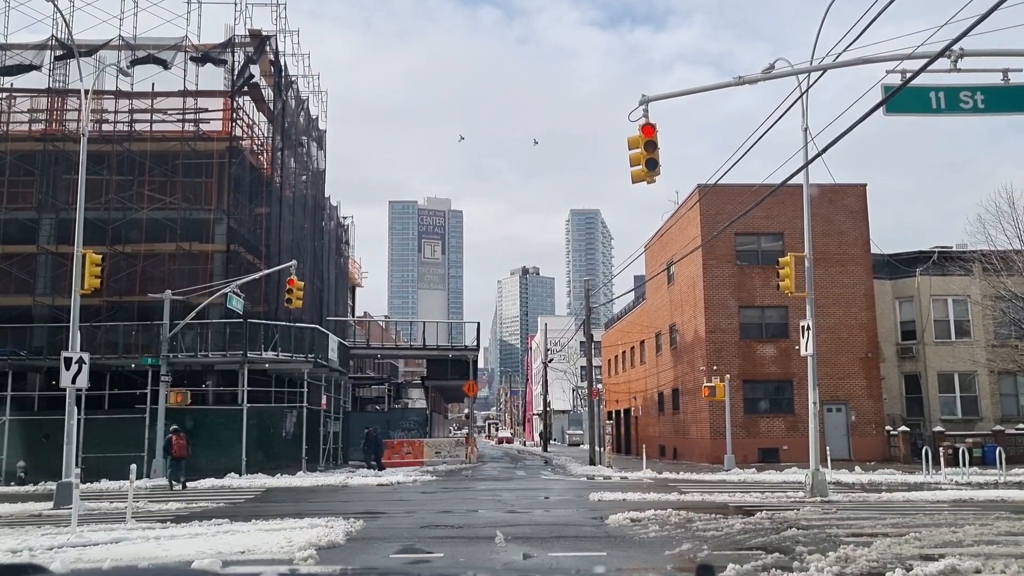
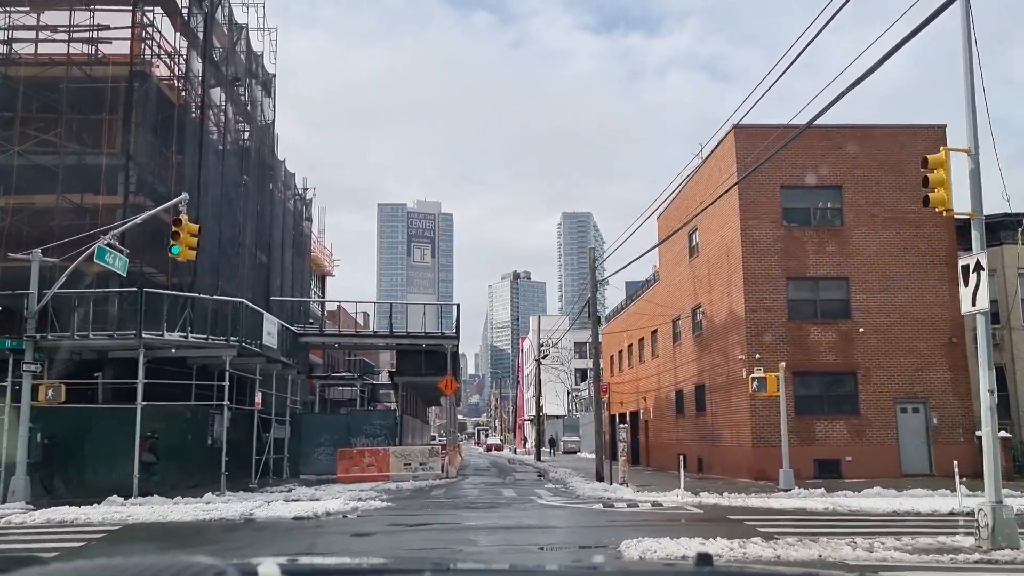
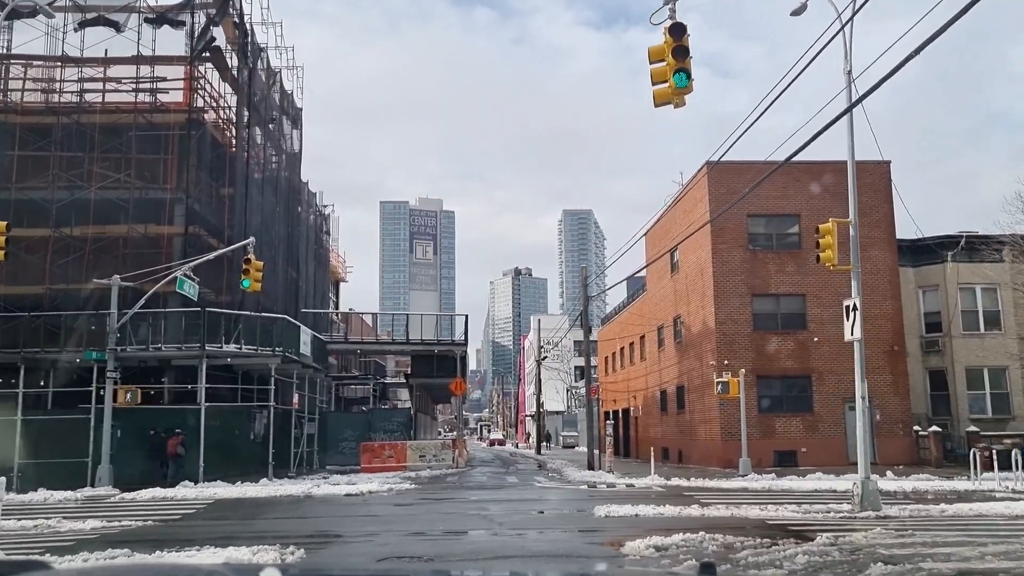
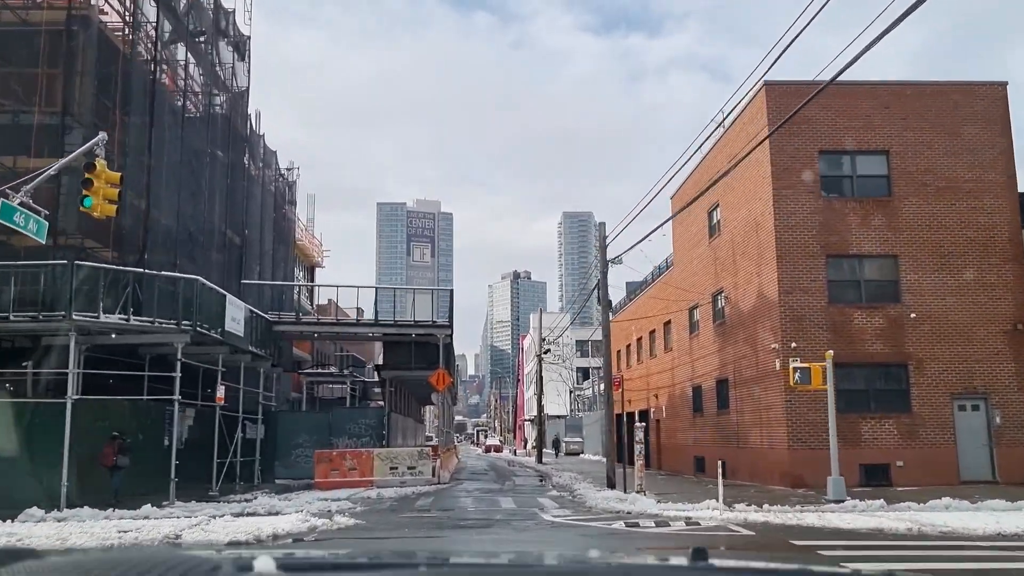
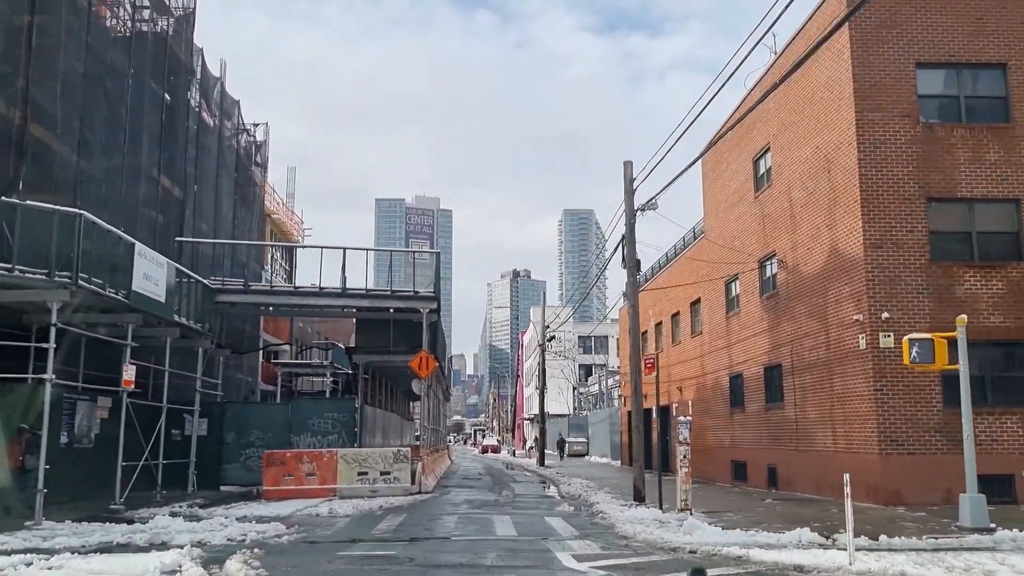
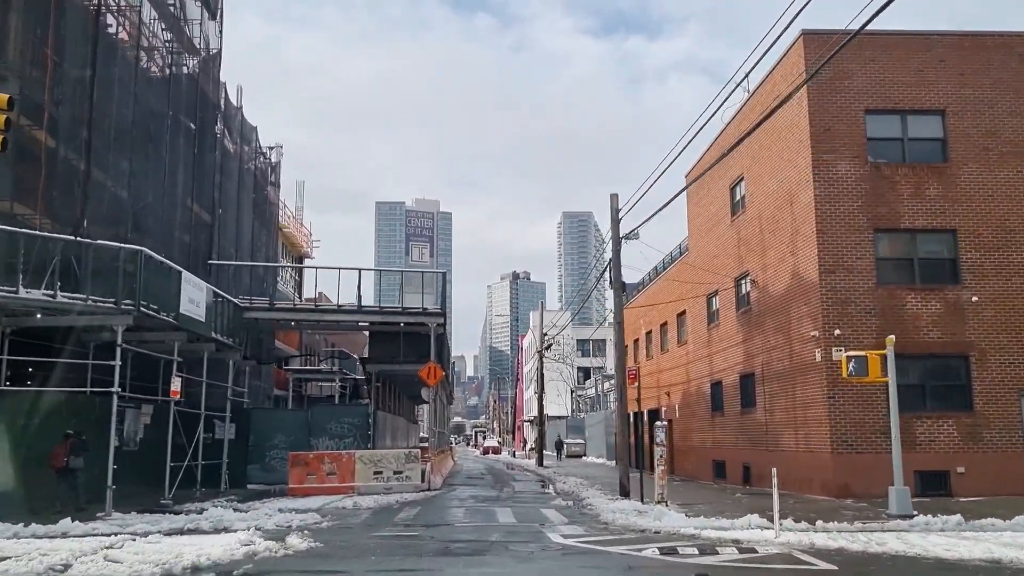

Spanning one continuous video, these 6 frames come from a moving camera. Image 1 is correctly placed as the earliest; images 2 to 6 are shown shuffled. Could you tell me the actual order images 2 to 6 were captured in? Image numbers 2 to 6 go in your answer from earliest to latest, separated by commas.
3, 2, 4, 6, 5
